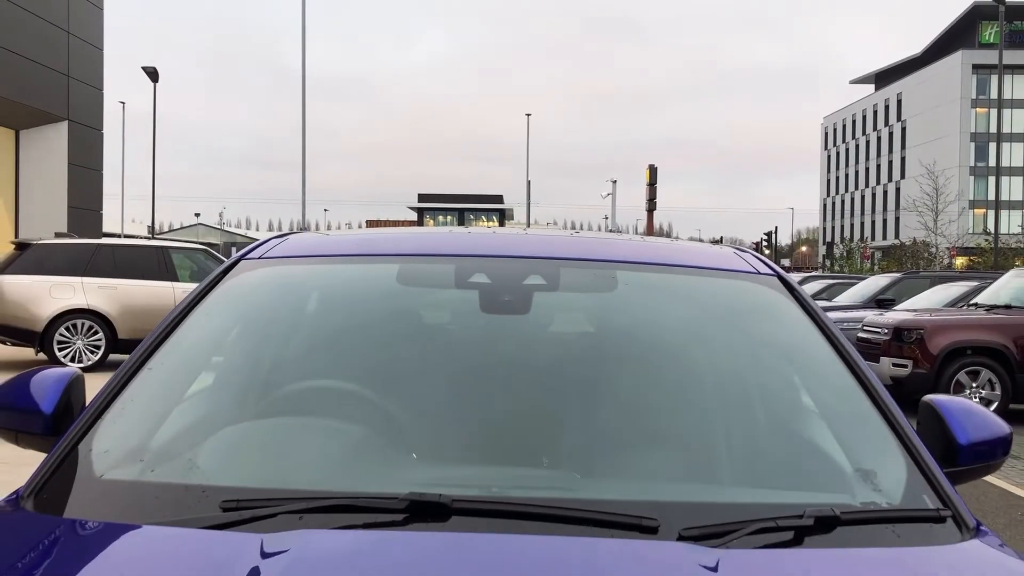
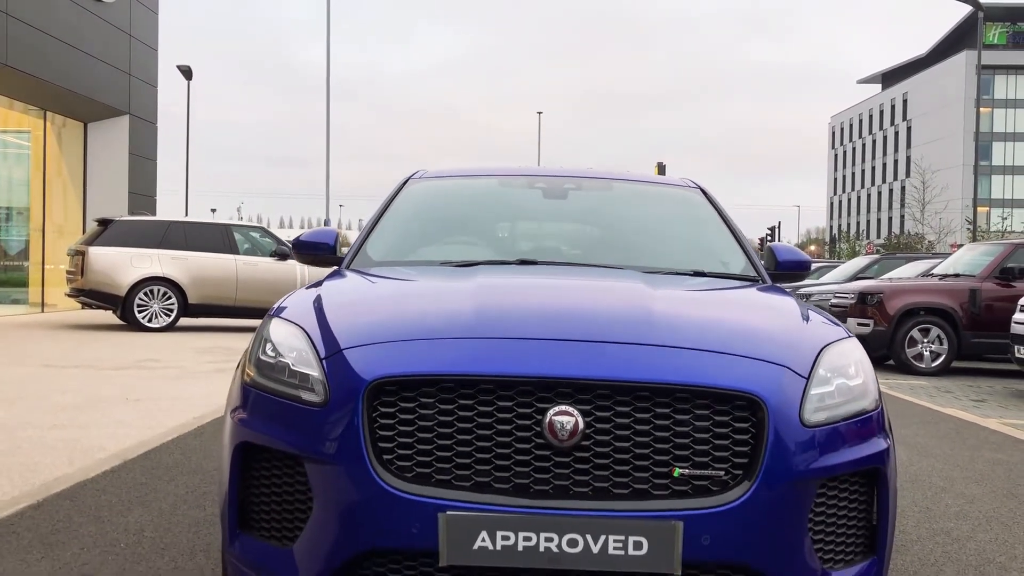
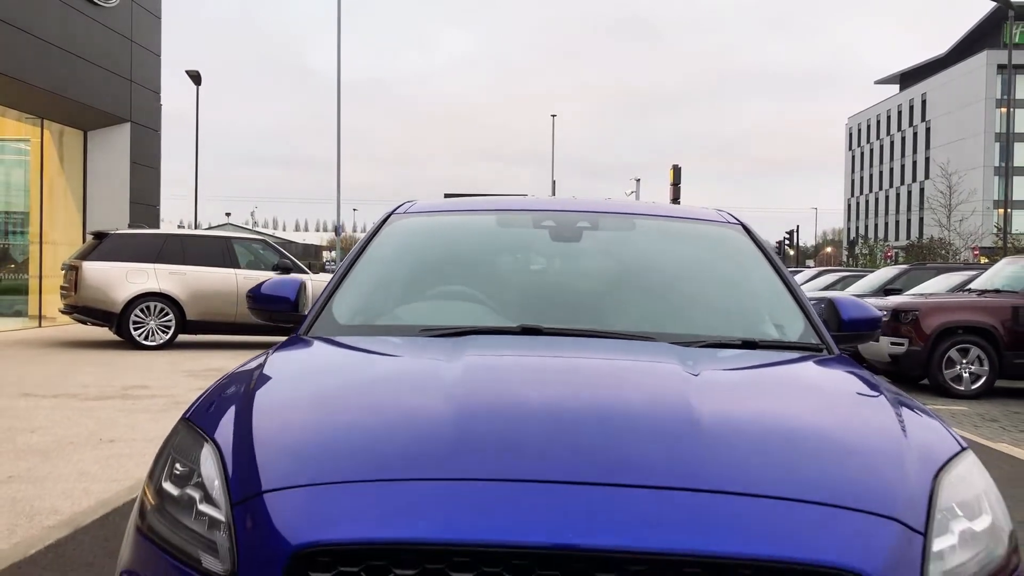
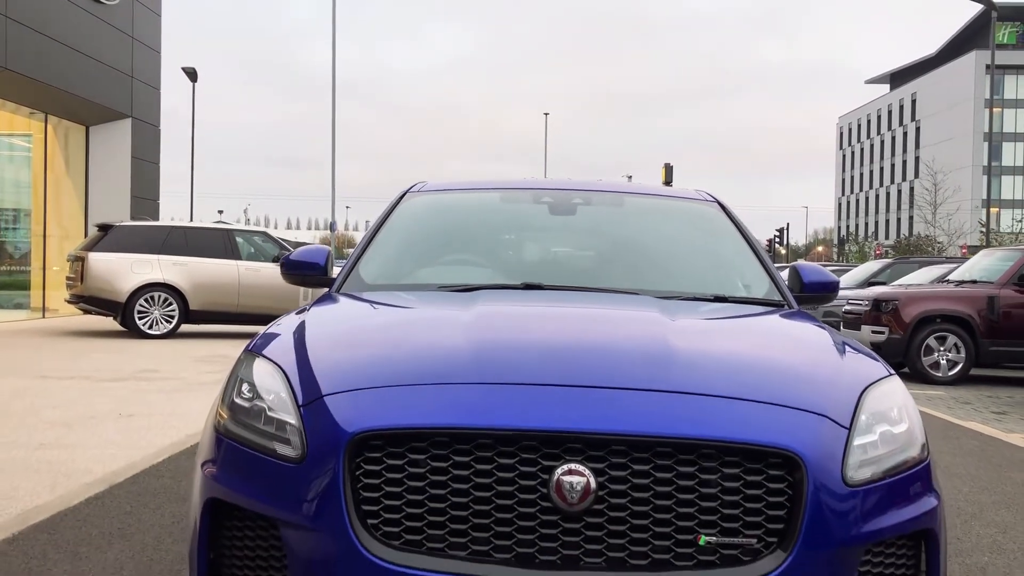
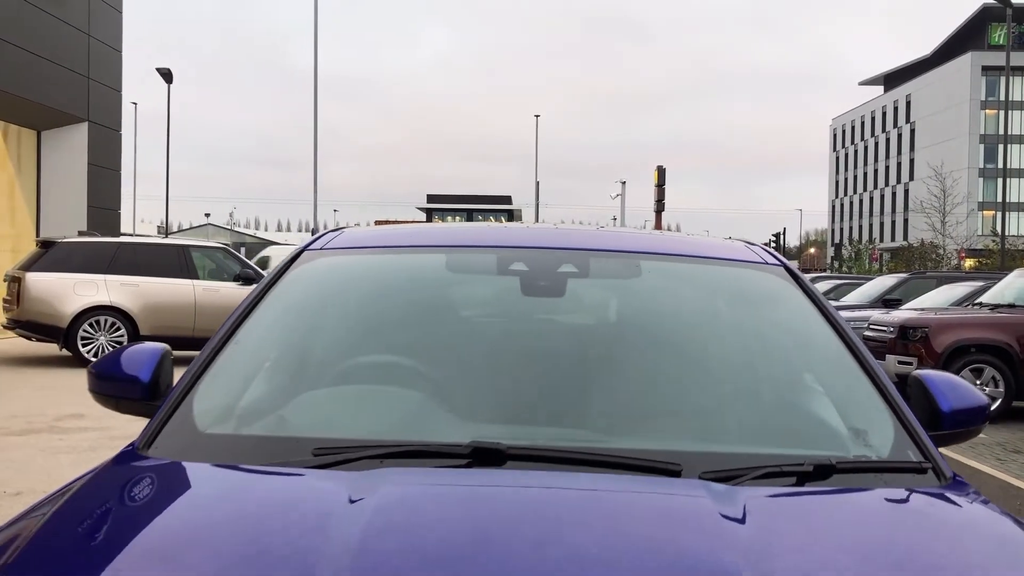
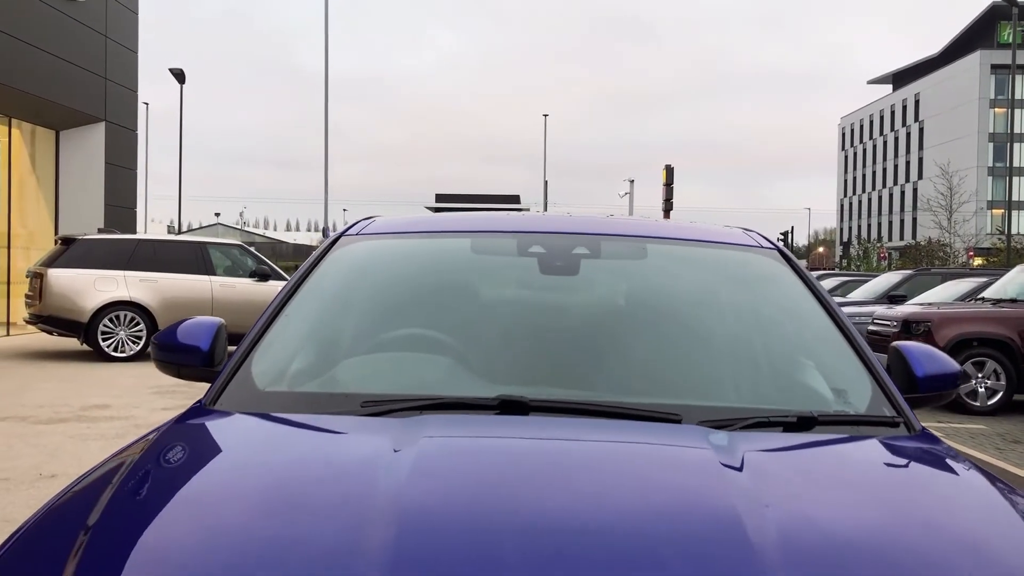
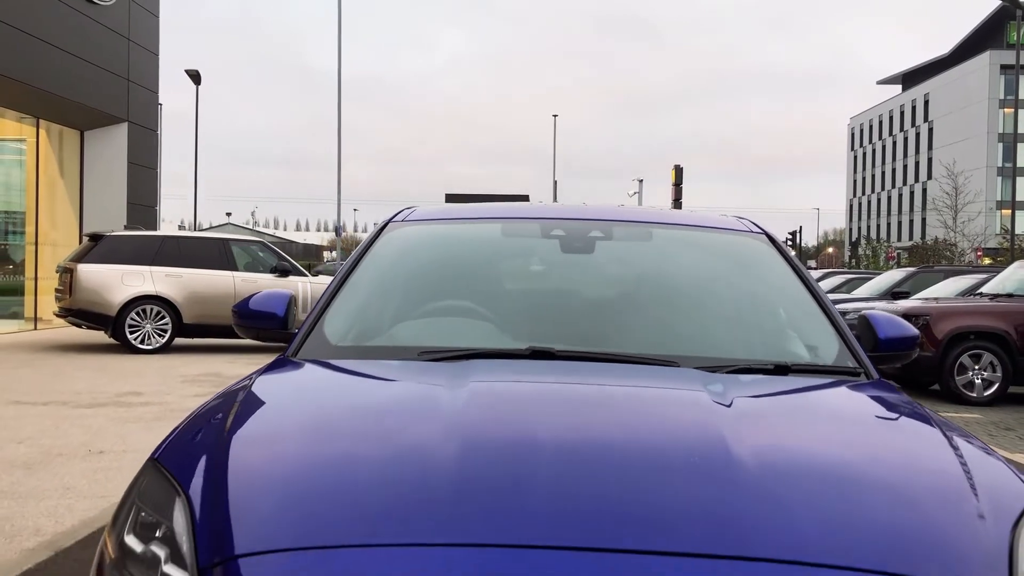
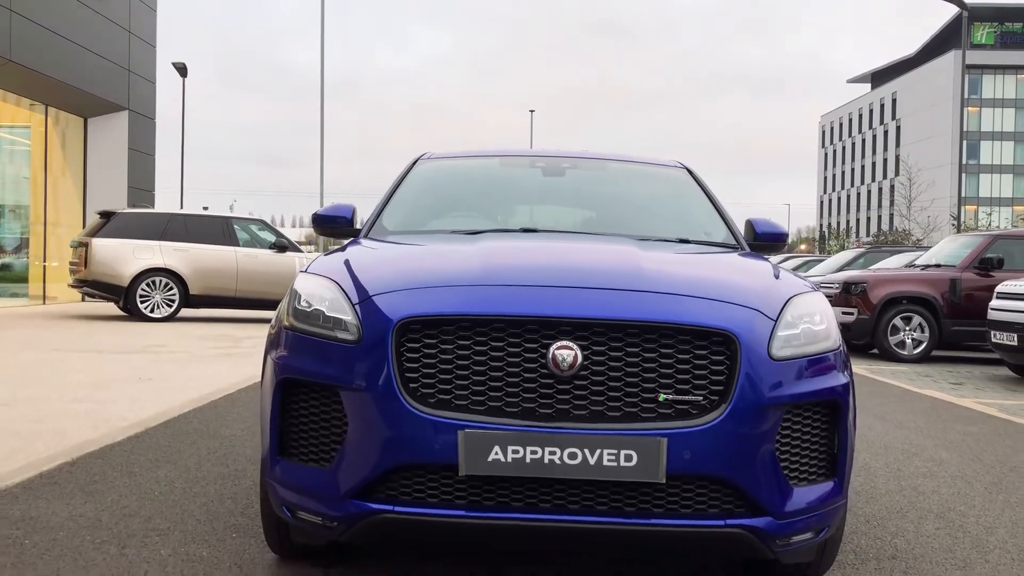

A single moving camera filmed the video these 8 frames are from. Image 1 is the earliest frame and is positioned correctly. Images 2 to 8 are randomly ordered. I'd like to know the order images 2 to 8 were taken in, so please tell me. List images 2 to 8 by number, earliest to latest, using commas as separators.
5, 6, 7, 3, 4, 2, 8
